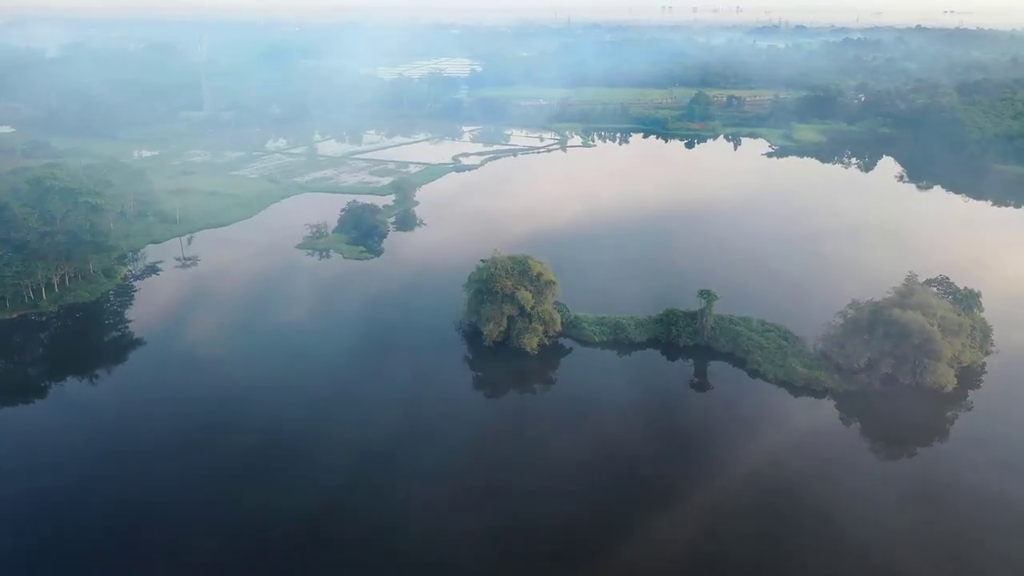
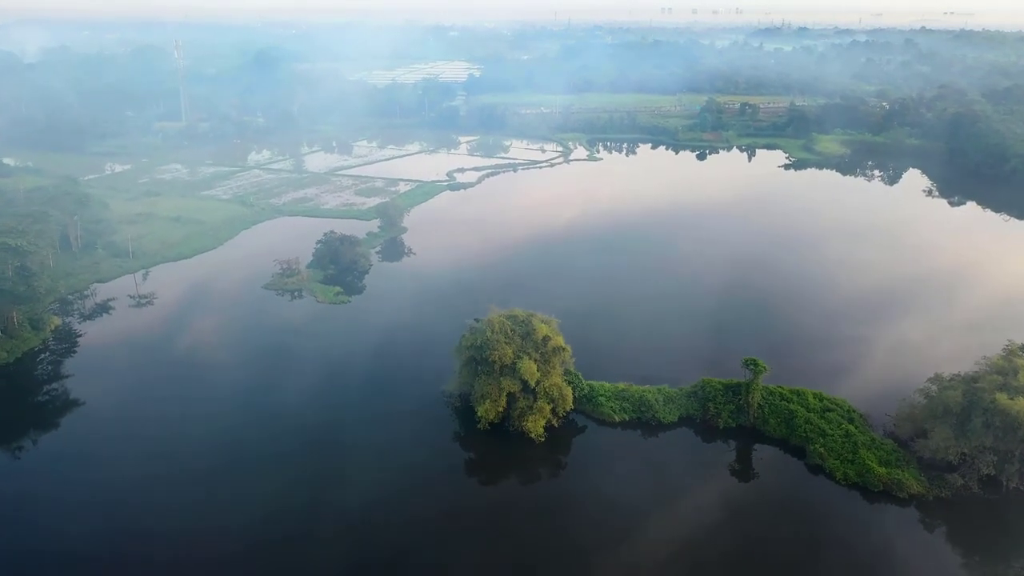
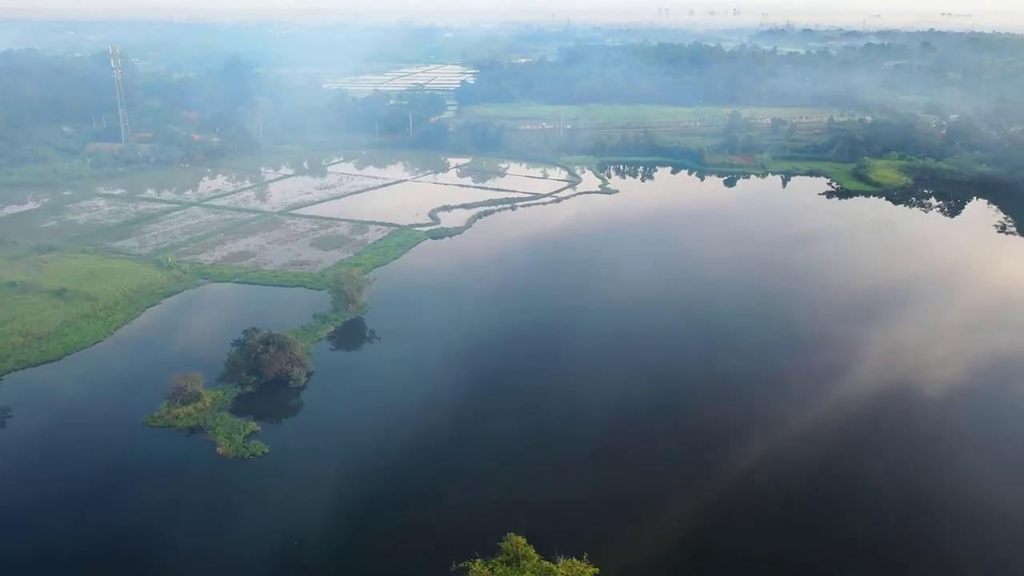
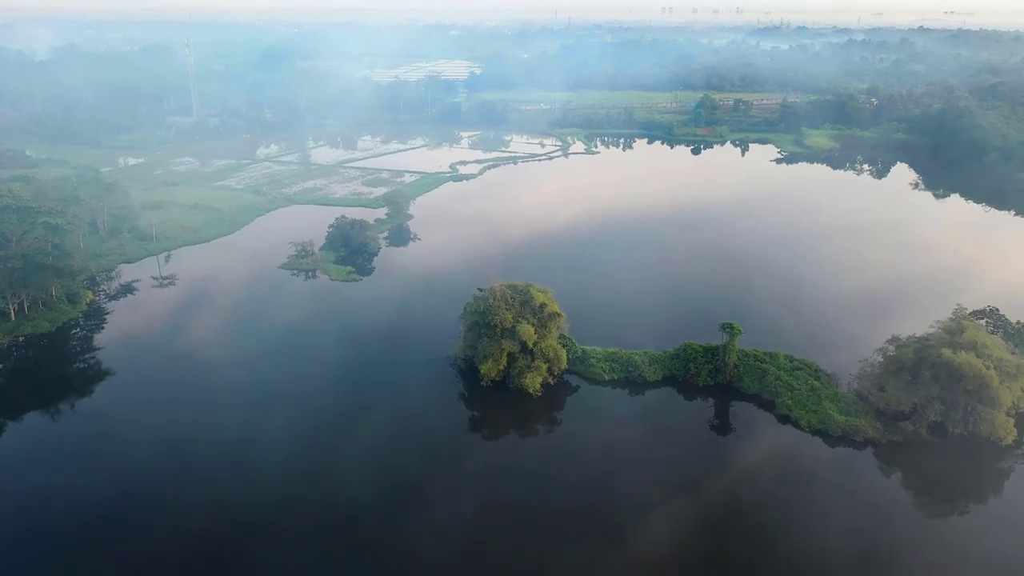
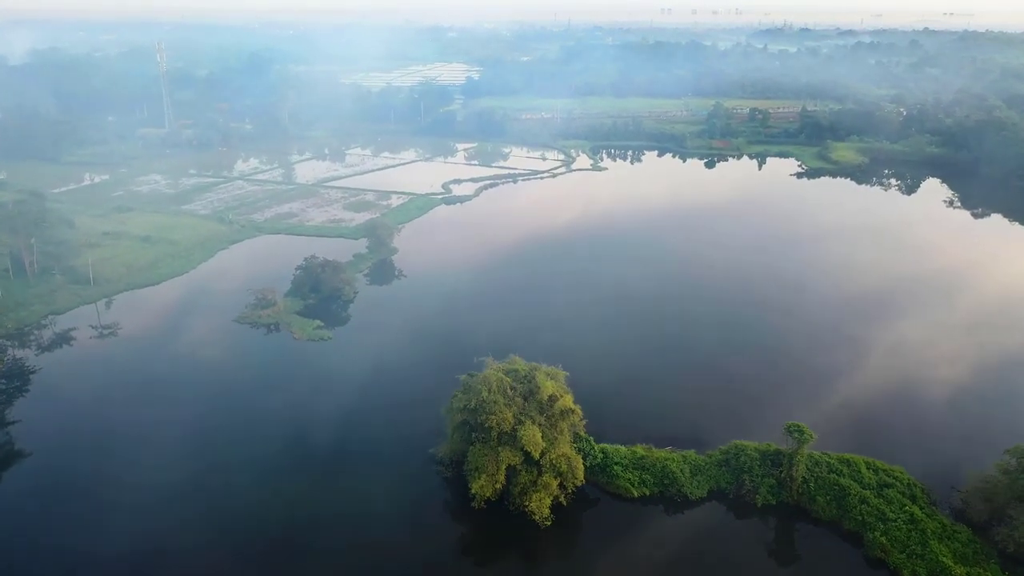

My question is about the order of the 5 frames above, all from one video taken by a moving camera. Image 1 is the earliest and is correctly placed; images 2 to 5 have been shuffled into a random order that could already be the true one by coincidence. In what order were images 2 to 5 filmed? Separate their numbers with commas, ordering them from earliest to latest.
4, 2, 5, 3
